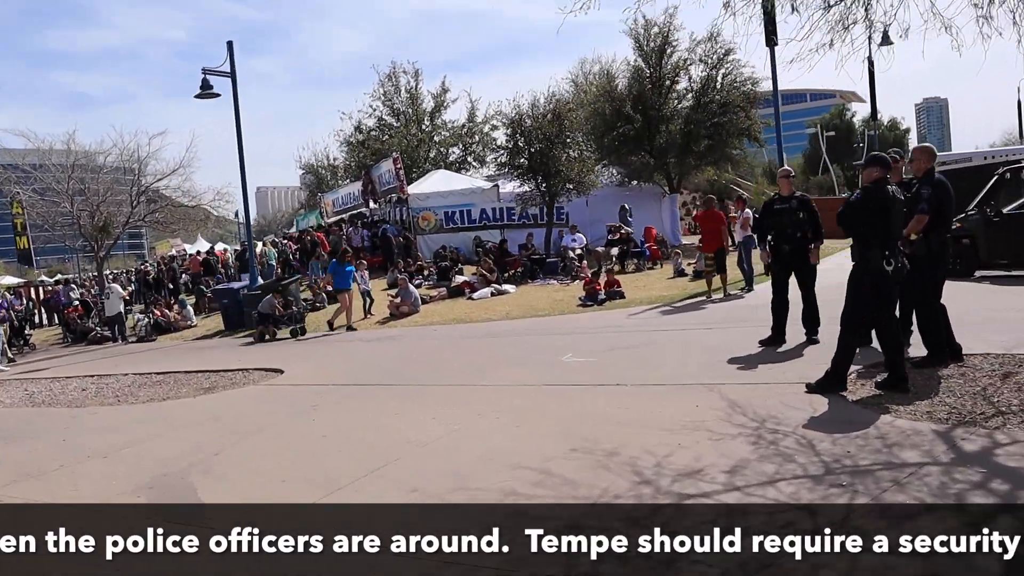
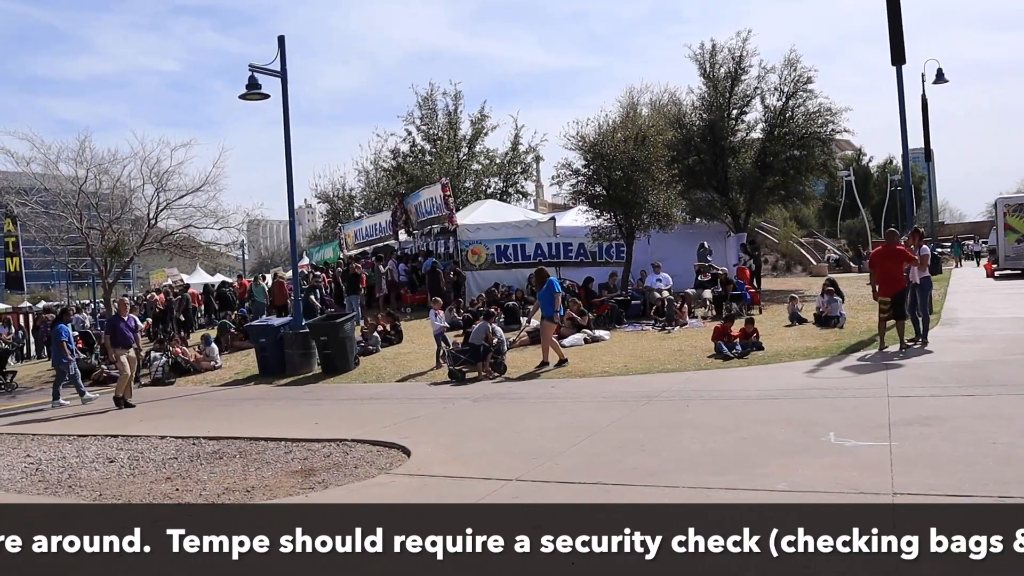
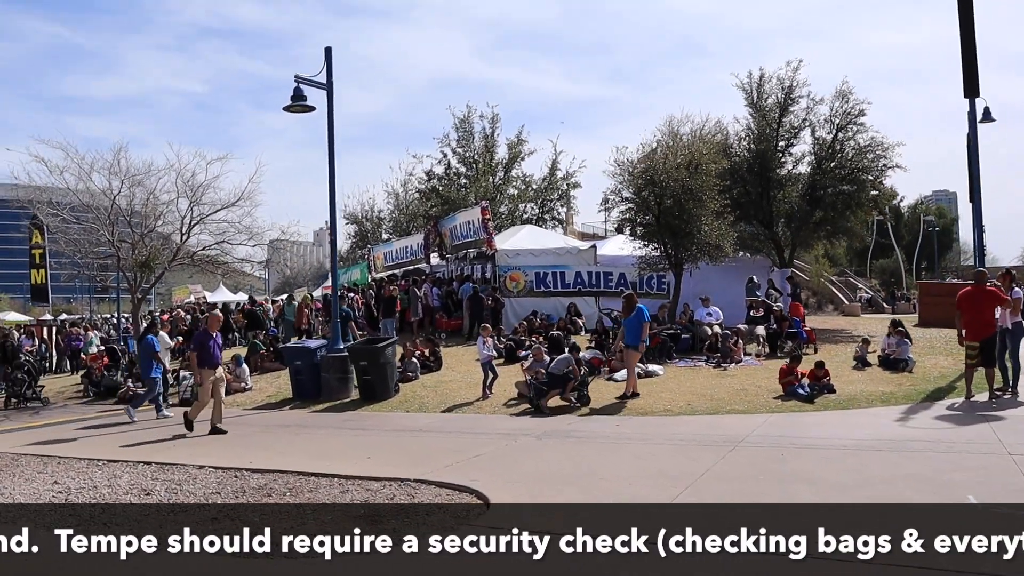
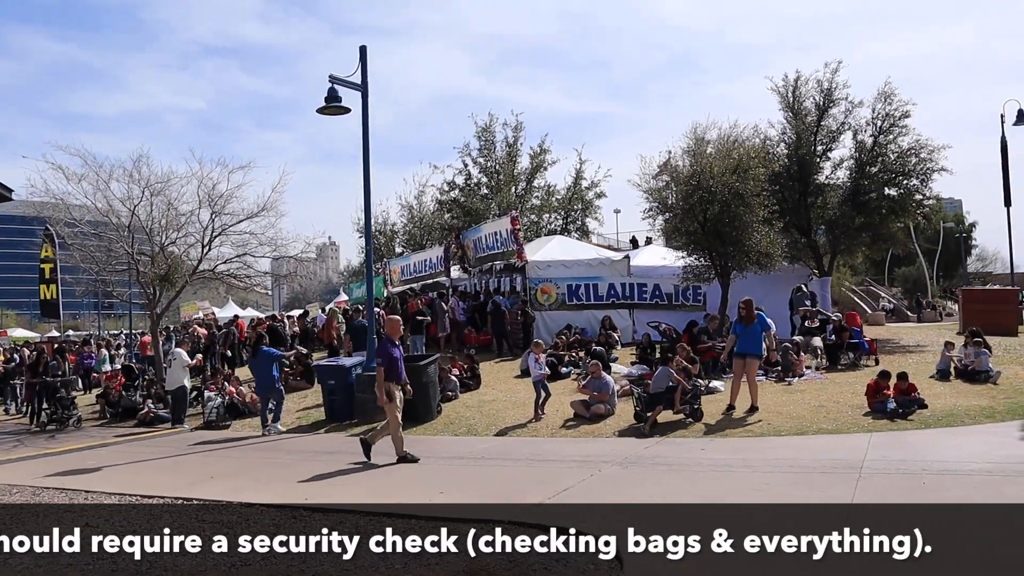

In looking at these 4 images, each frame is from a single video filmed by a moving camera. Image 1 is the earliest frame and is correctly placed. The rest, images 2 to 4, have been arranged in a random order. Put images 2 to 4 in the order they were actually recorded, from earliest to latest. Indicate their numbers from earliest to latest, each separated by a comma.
2, 3, 4
